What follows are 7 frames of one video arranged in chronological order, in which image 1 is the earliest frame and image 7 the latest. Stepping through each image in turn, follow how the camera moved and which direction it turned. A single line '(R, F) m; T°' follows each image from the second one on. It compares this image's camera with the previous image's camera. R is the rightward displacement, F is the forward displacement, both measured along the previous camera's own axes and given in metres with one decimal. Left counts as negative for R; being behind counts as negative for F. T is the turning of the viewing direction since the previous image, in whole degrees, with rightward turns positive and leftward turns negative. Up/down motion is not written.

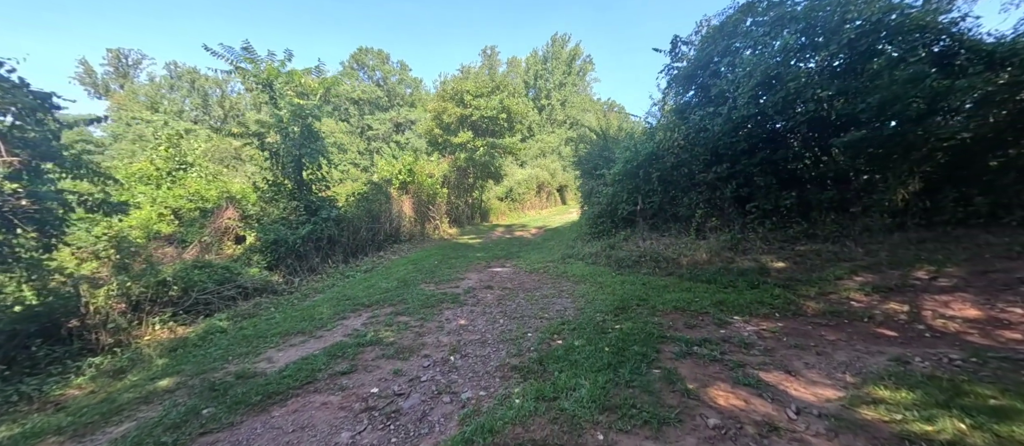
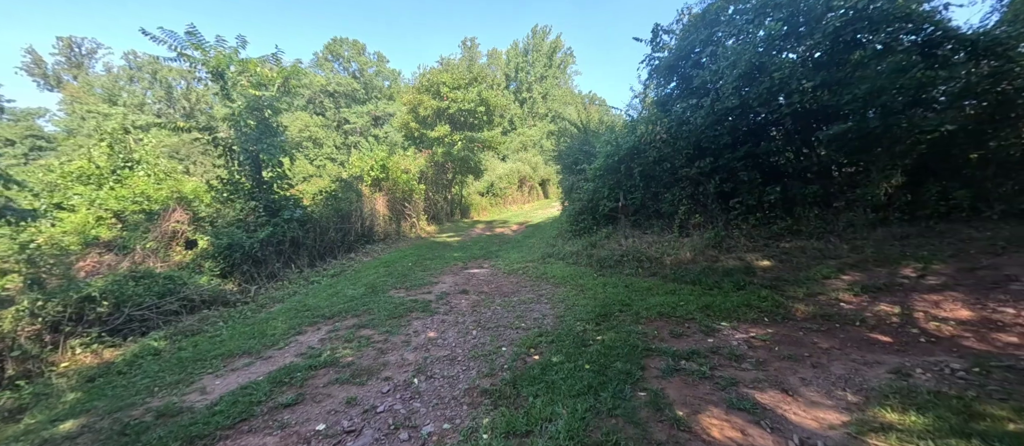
(+0.1, +0.4) m; +3°
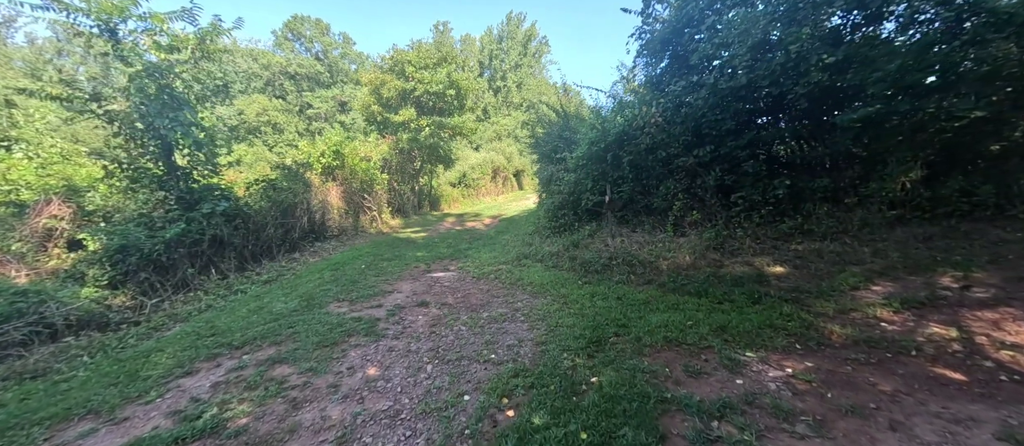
(+0.1, +1.0) m; +4°
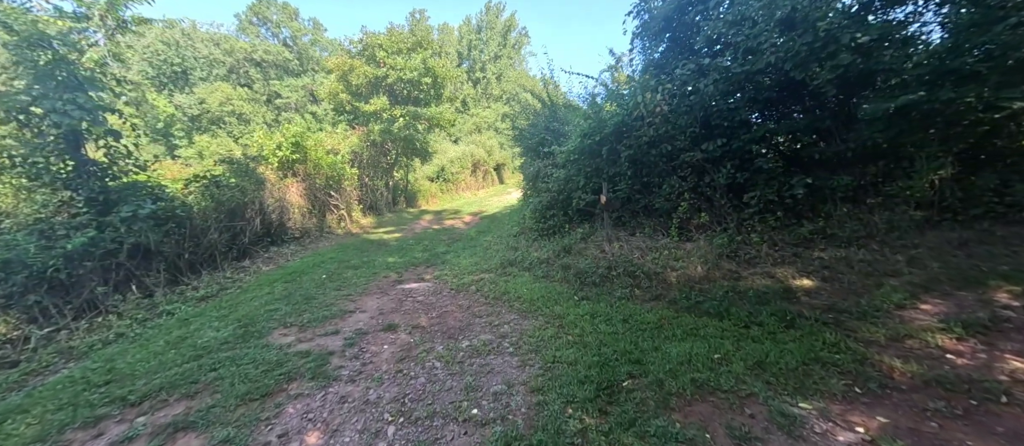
(0.0, +0.8) m; +3°
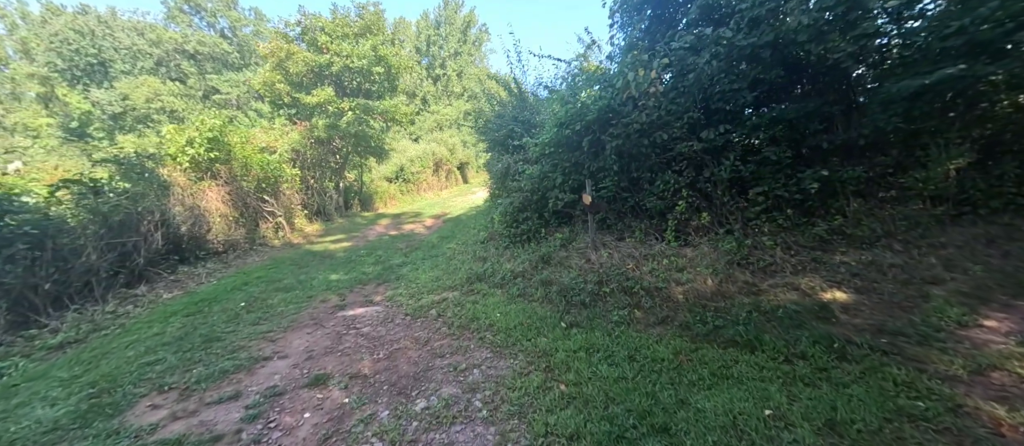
(0.0, +1.0) m; +5°
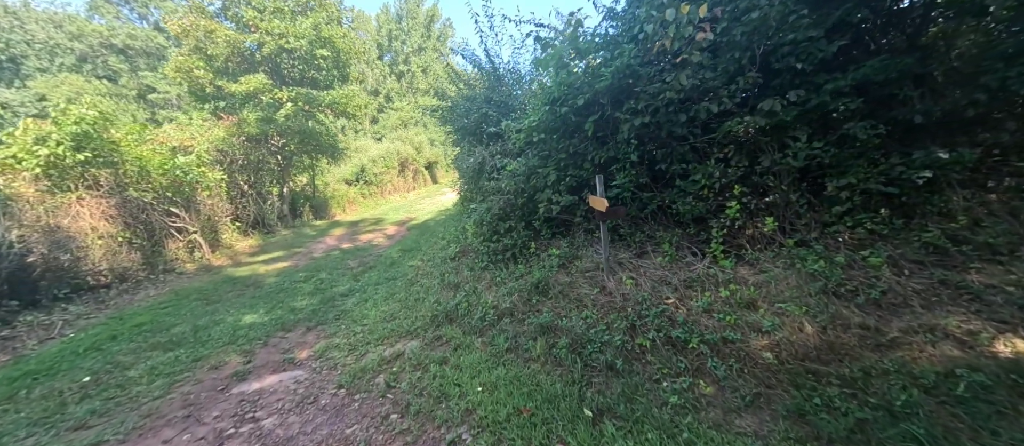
(-0.1, +1.4) m; +4°
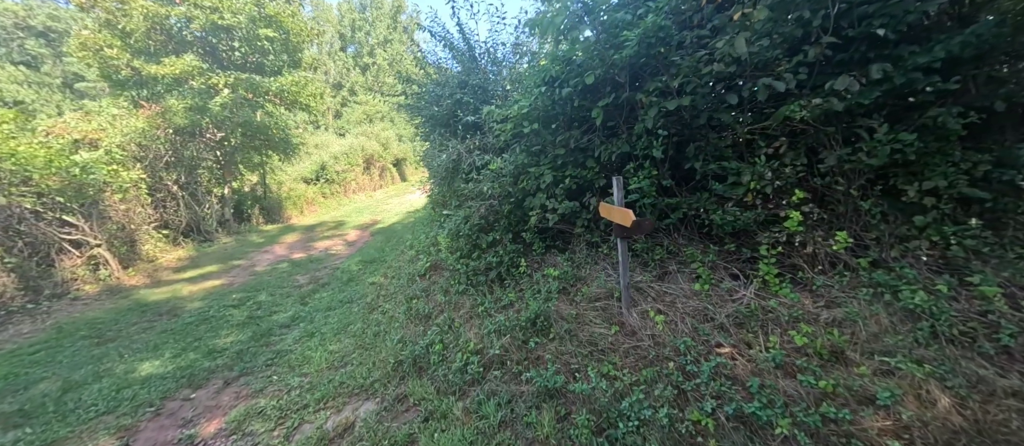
(-0.1, +0.9) m; +4°
